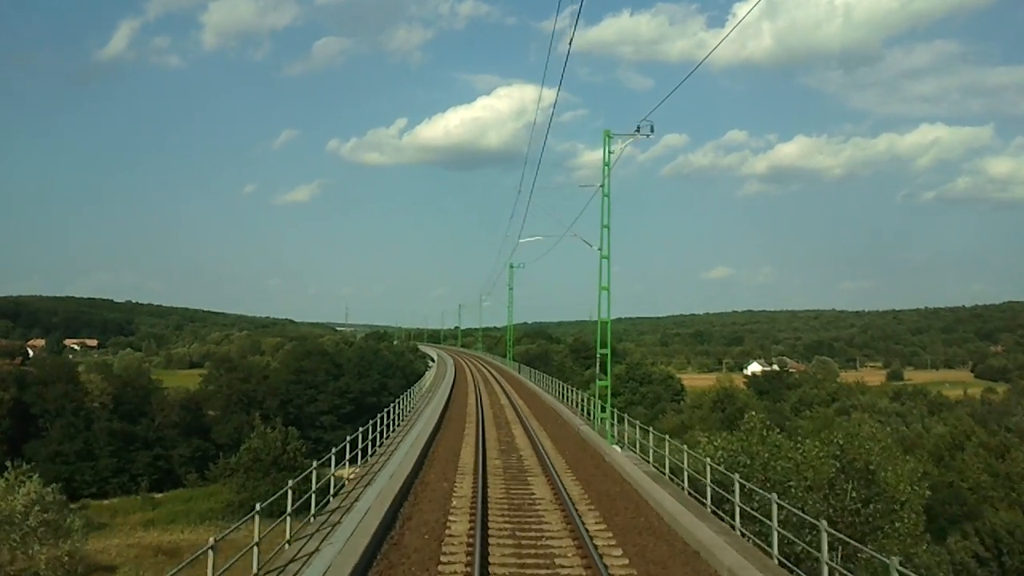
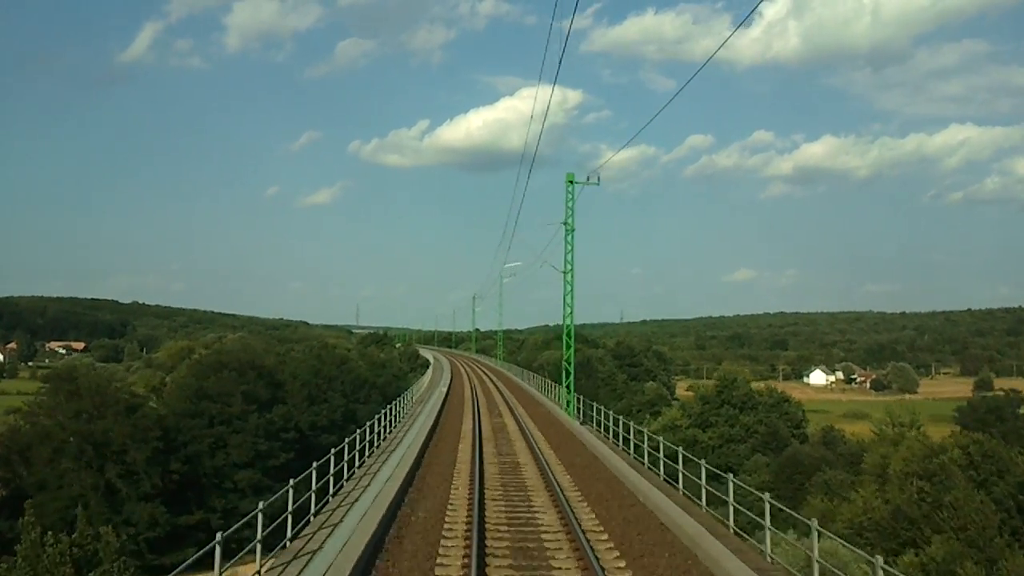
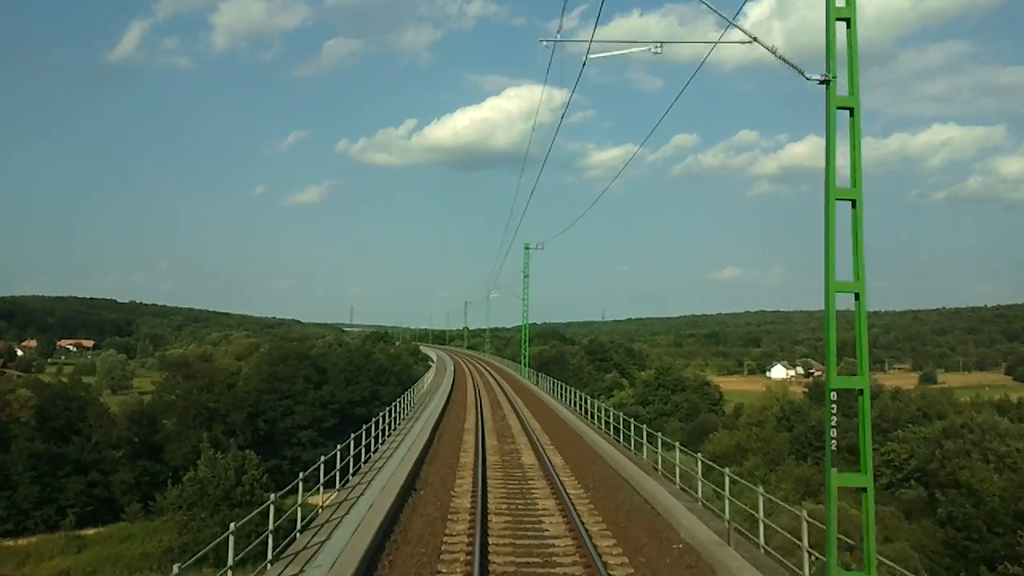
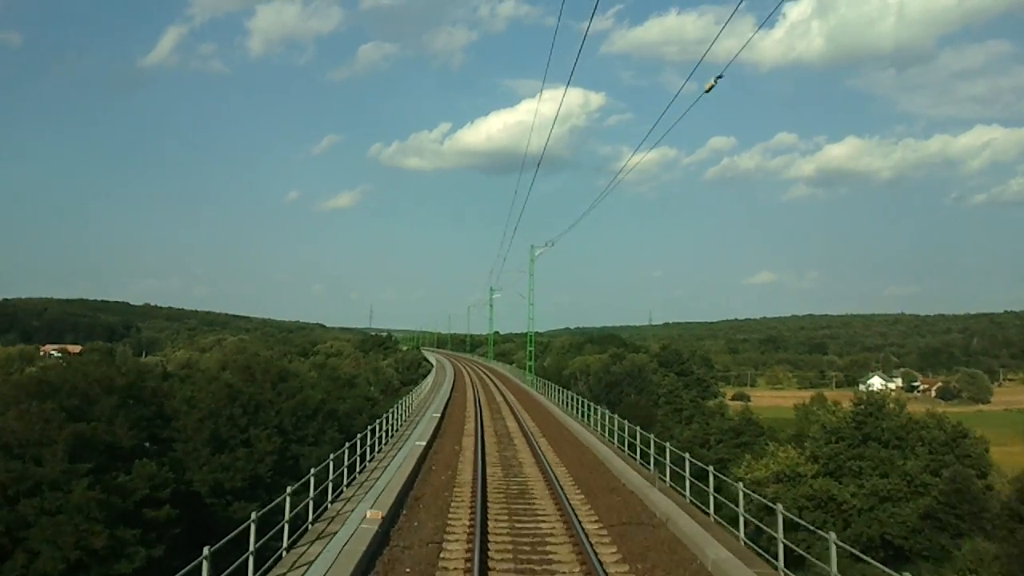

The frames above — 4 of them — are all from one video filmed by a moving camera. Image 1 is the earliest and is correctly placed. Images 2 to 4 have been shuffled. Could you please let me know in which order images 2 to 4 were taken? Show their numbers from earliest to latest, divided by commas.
3, 2, 4
